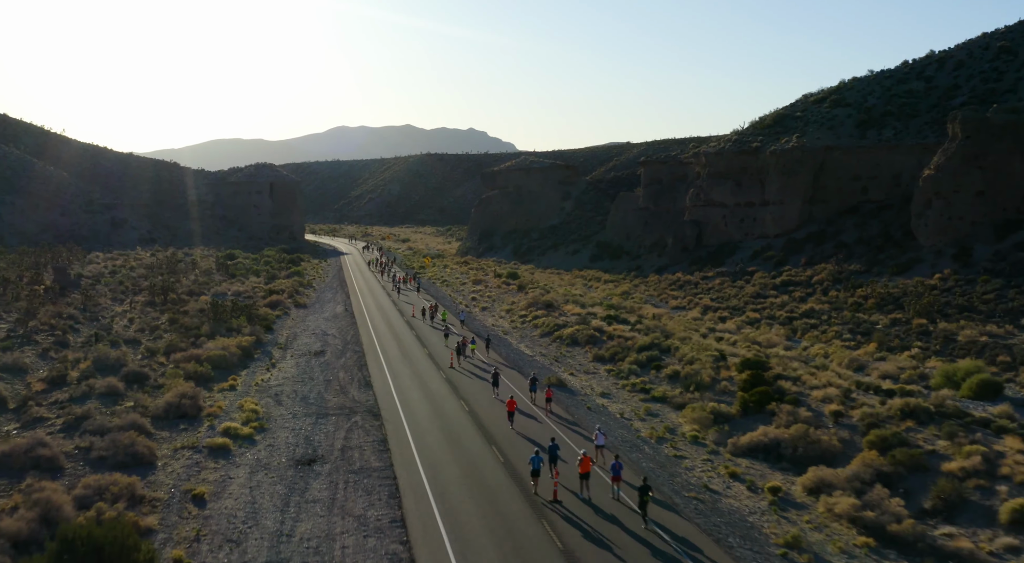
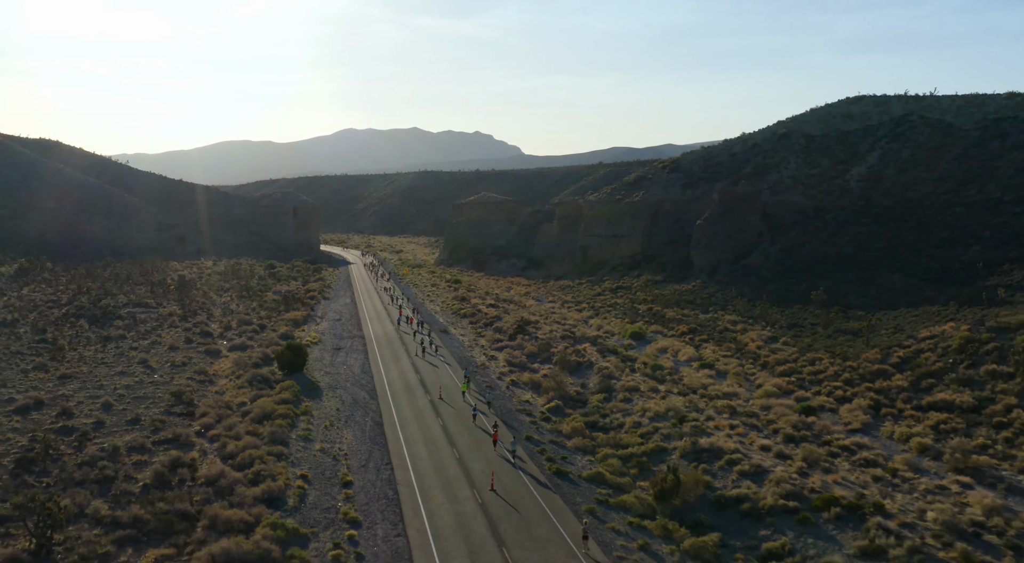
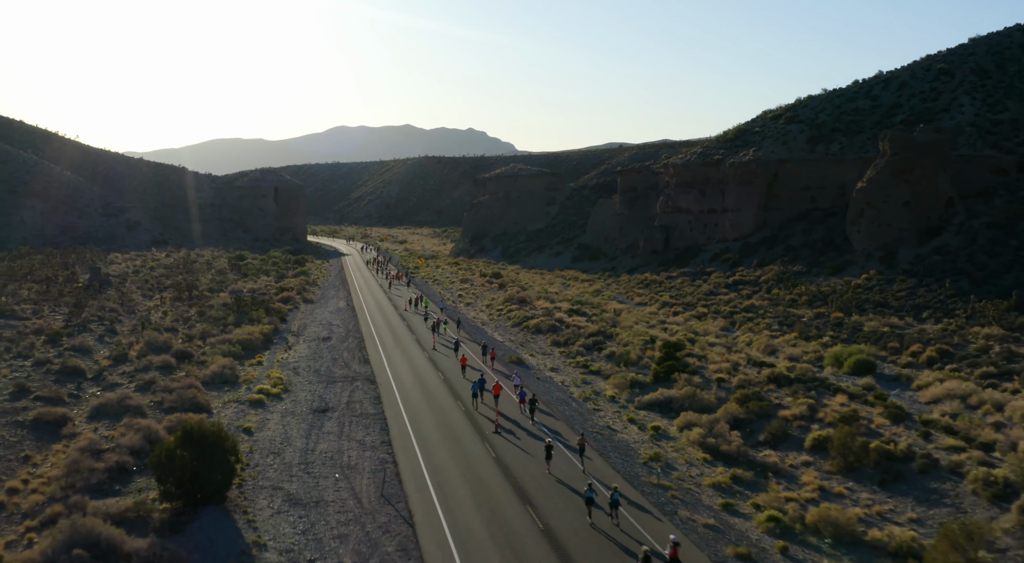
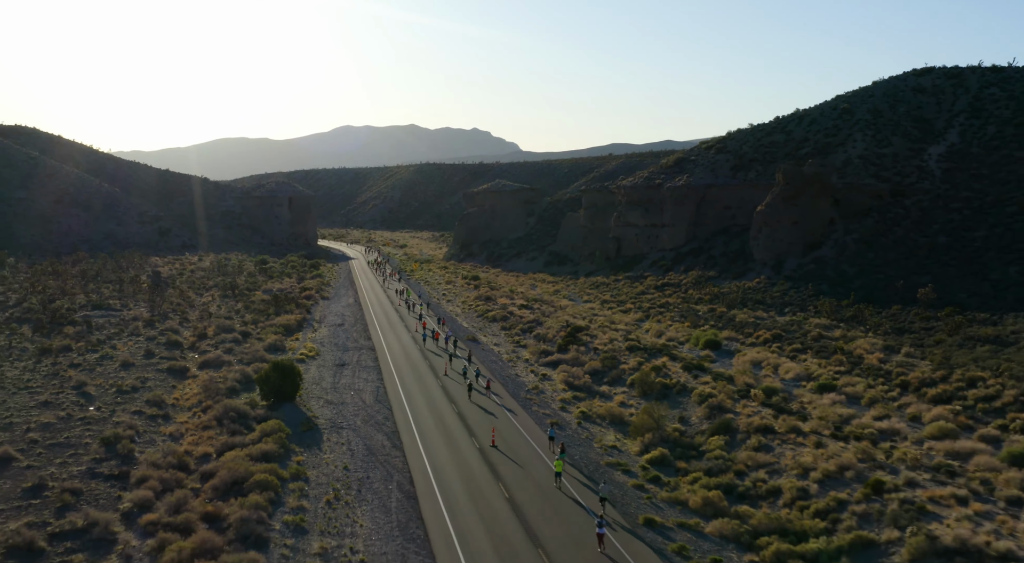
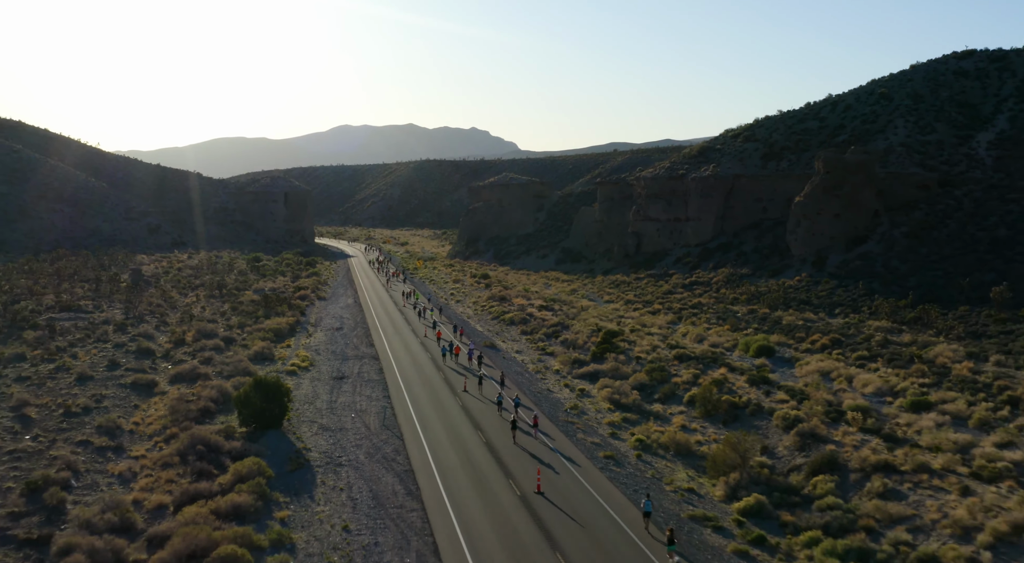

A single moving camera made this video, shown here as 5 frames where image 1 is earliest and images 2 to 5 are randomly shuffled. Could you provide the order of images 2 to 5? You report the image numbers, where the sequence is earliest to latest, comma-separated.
3, 5, 4, 2
